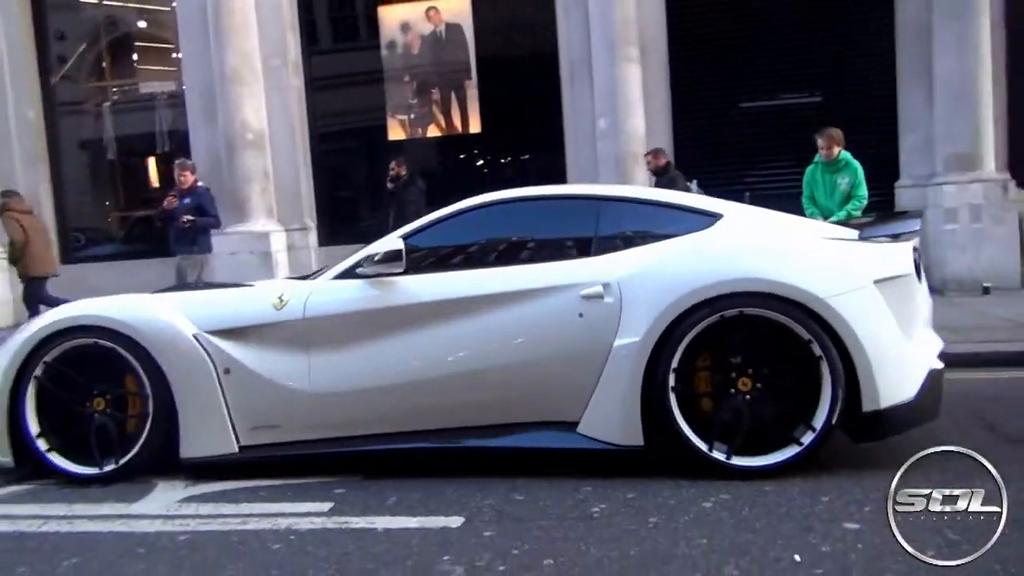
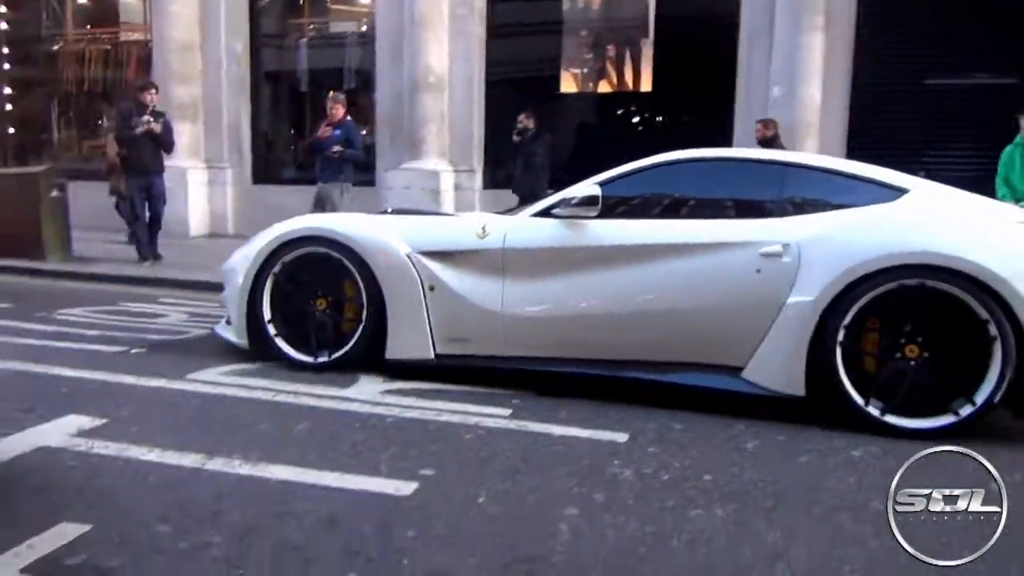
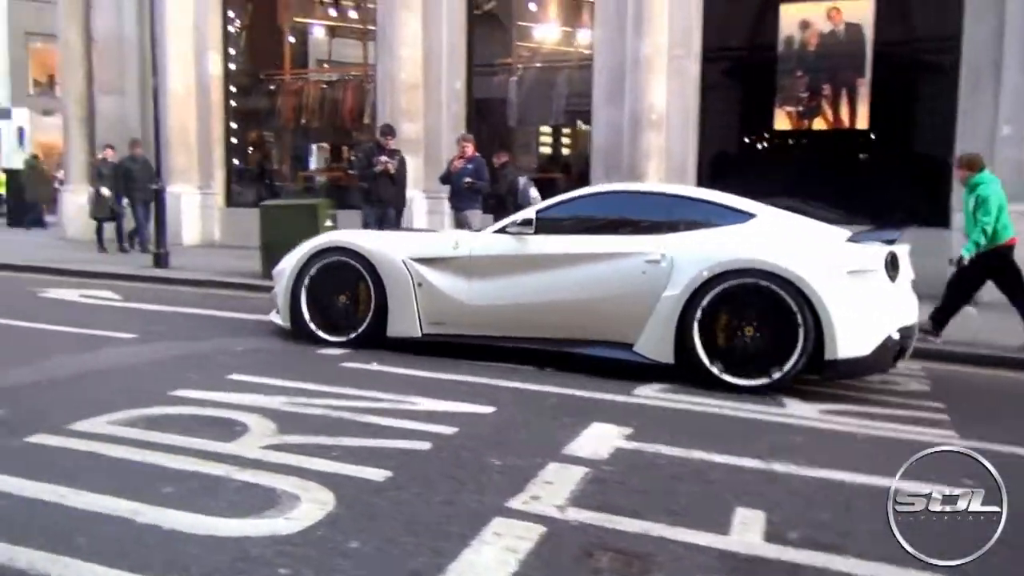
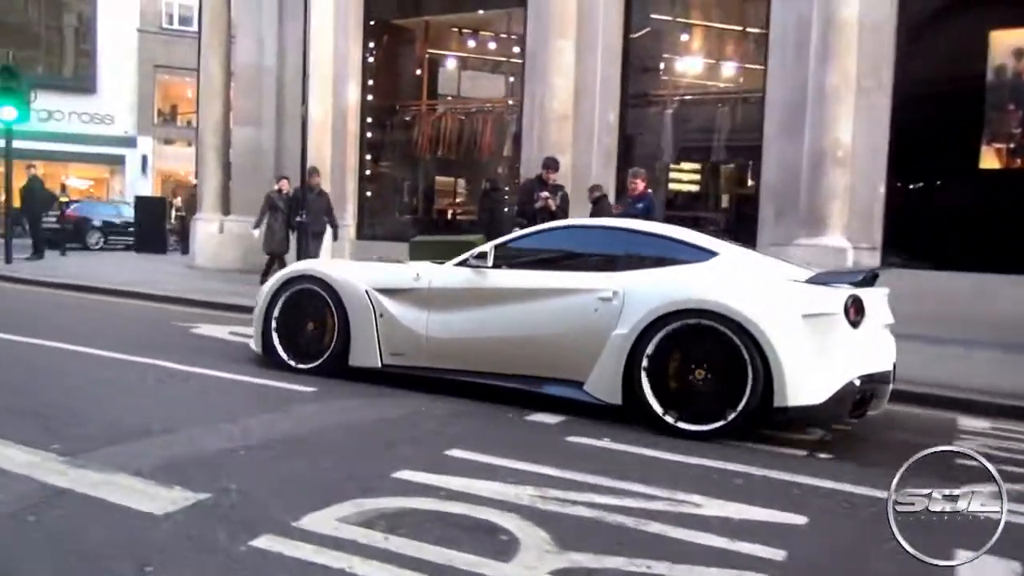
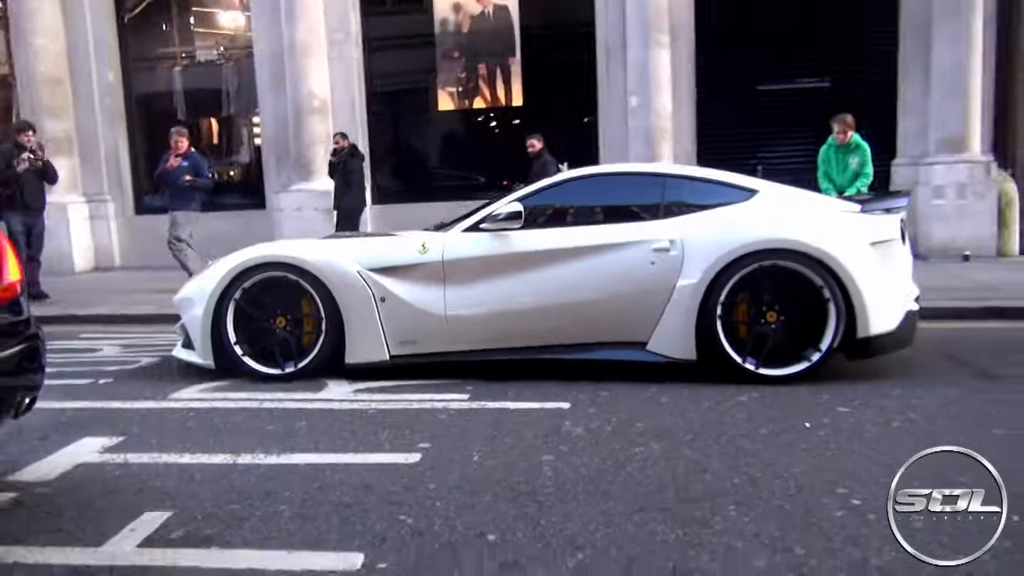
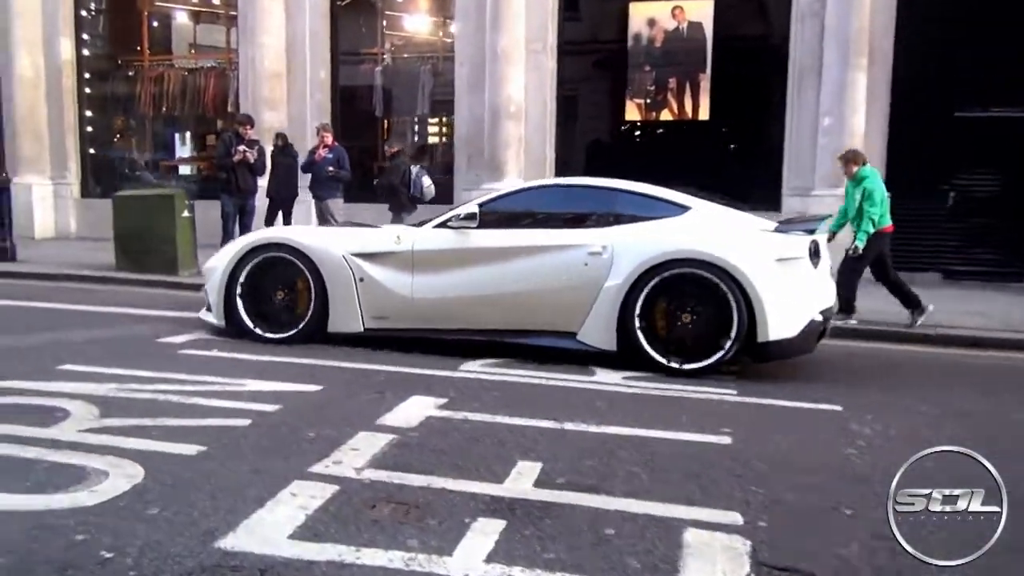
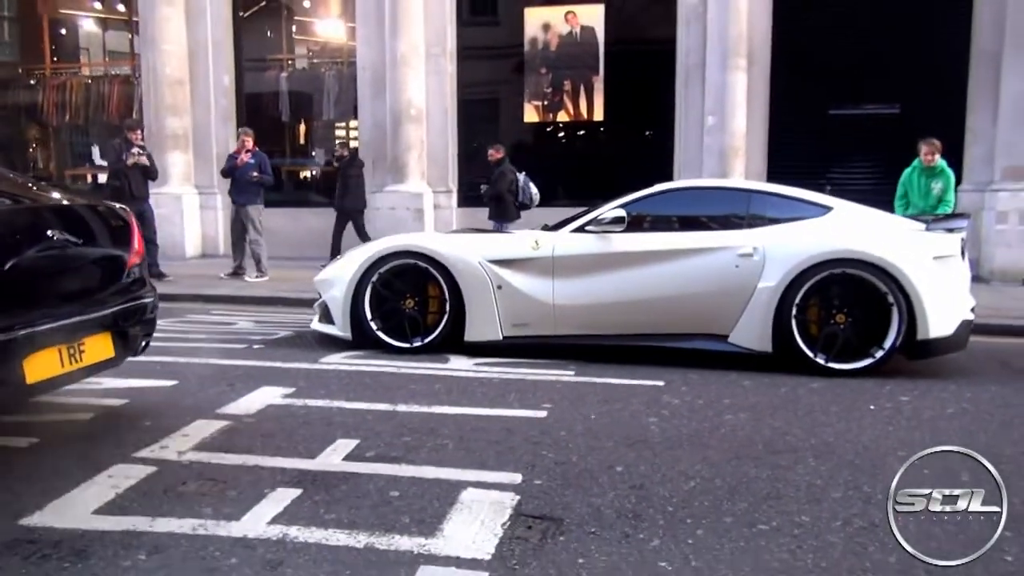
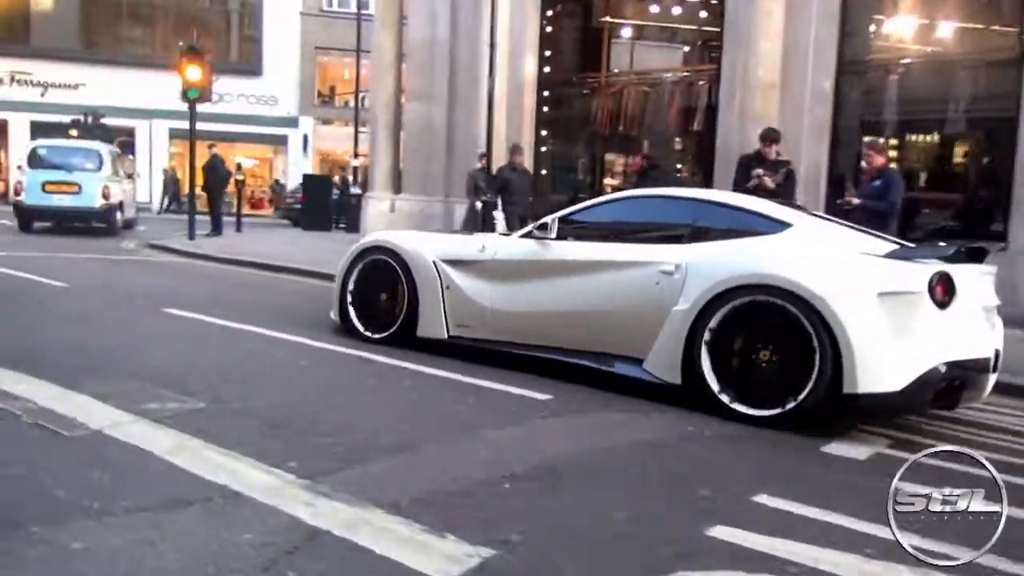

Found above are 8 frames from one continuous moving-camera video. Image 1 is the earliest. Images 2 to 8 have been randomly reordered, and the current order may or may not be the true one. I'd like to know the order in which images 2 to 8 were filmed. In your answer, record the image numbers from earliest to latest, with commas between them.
2, 5, 7, 6, 3, 4, 8
